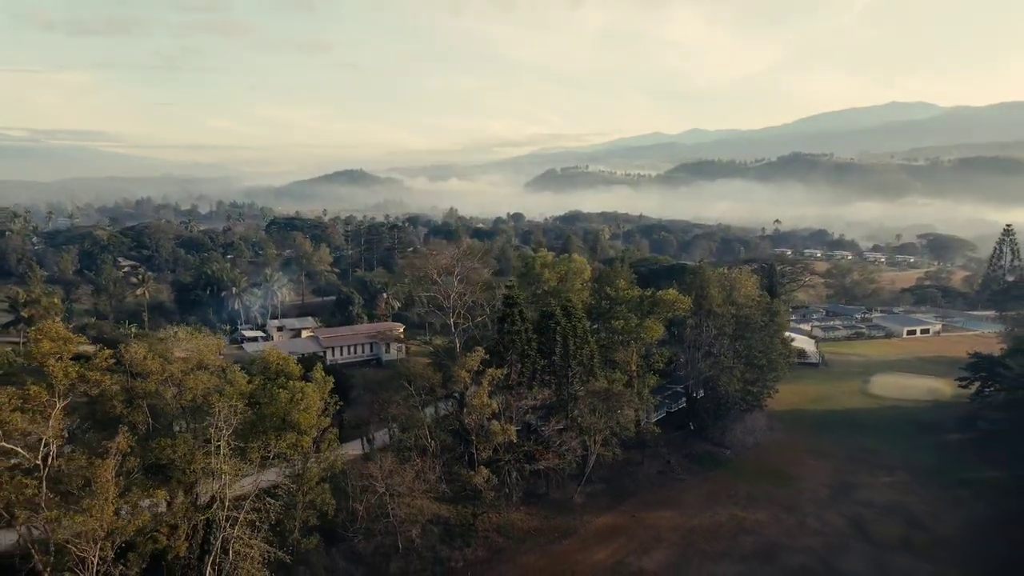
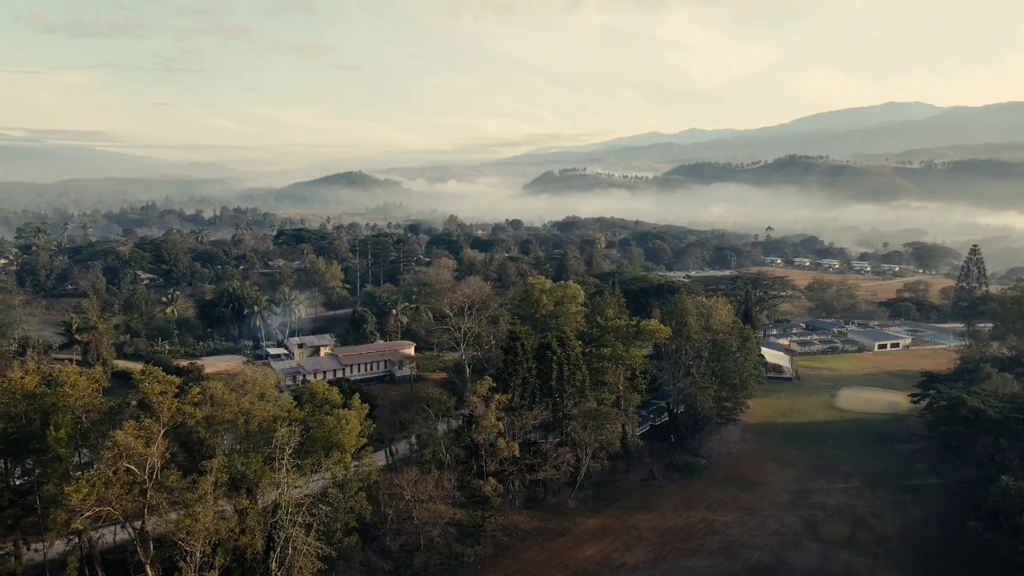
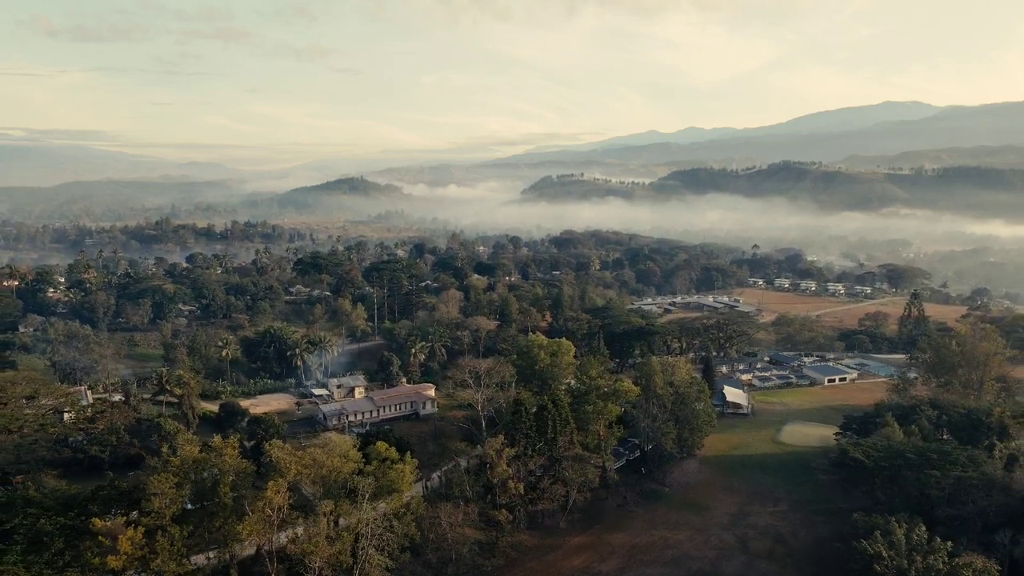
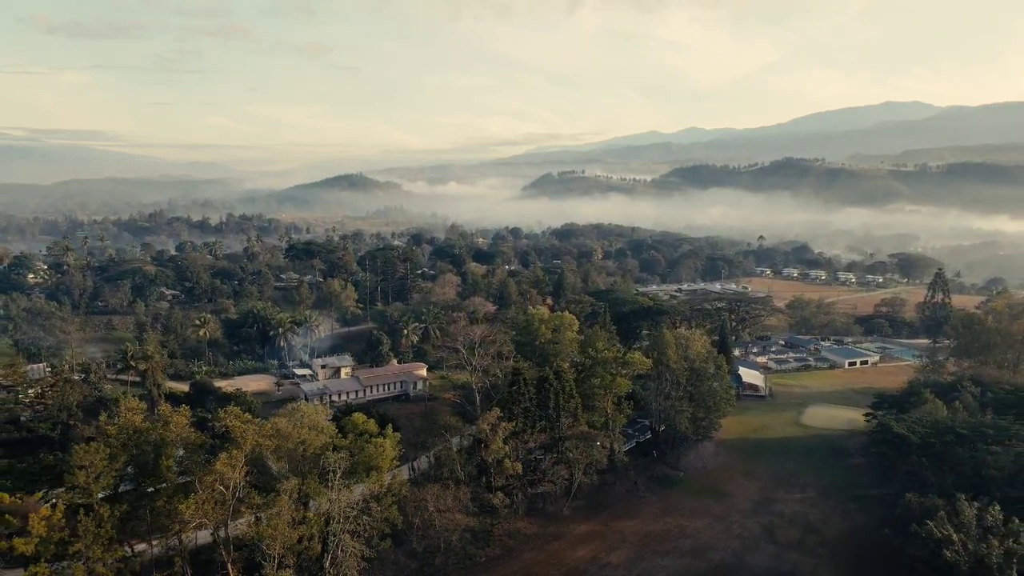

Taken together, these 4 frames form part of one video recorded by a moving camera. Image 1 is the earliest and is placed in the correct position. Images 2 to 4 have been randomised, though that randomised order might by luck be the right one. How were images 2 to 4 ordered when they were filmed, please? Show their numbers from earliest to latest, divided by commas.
2, 4, 3
